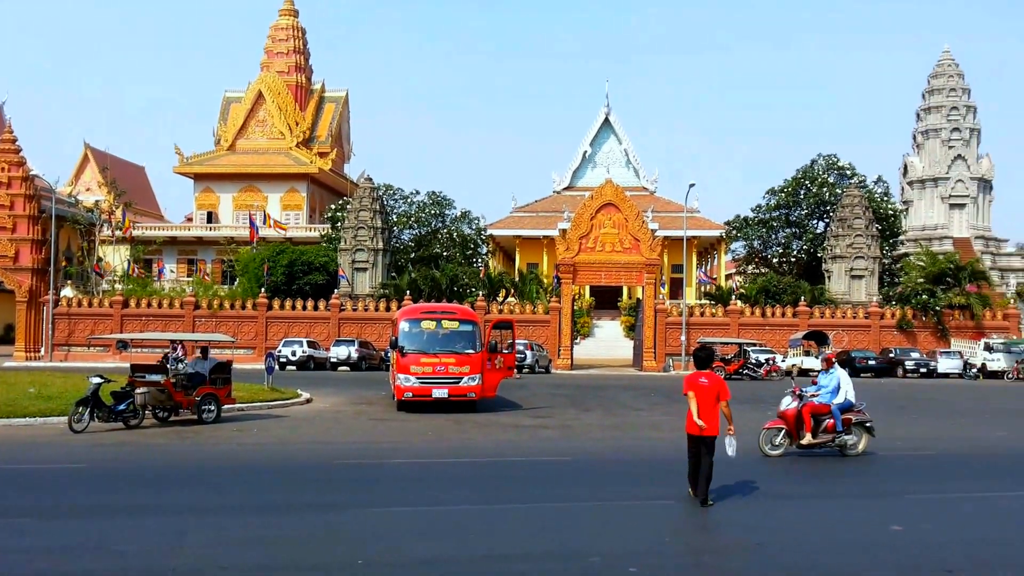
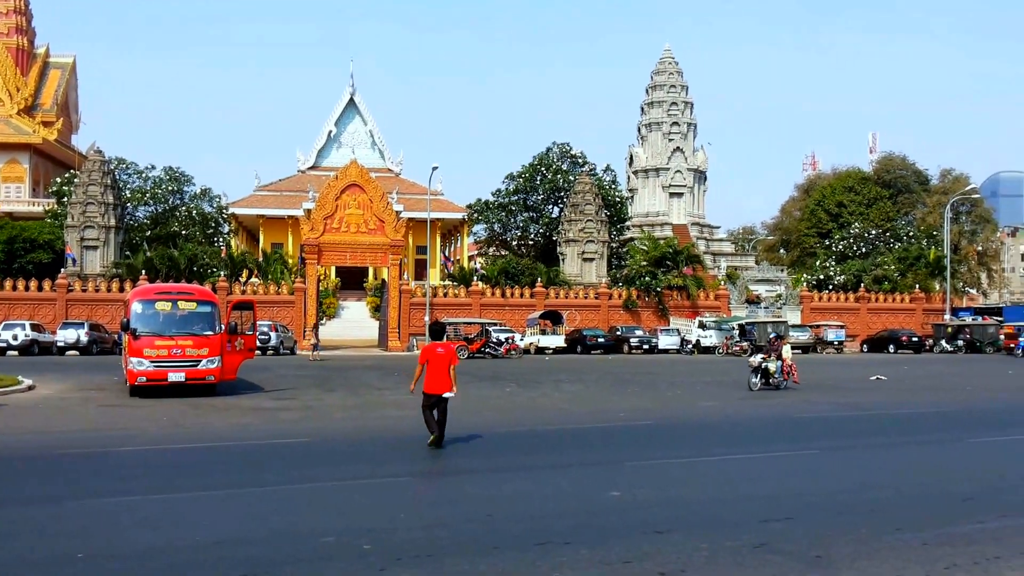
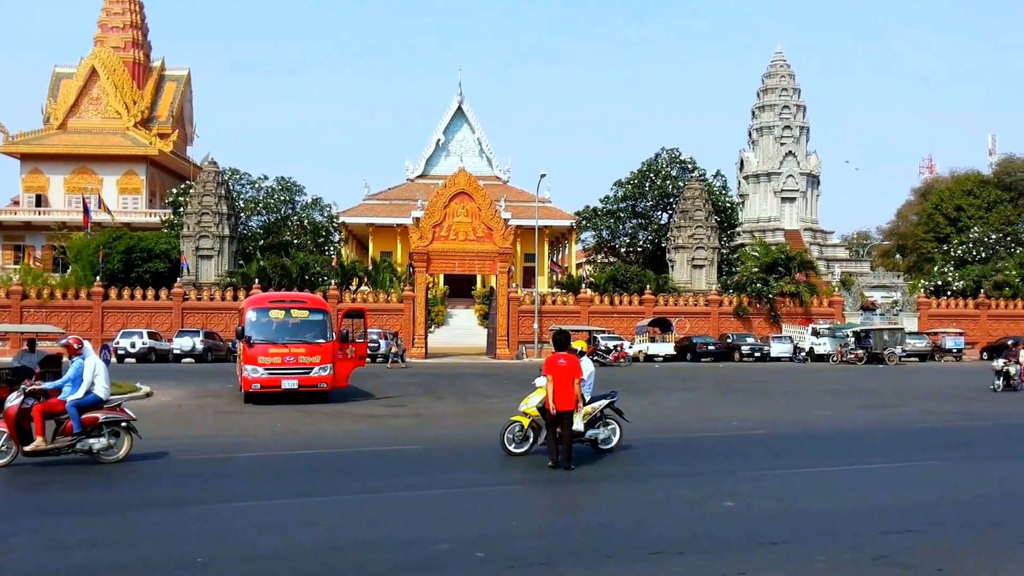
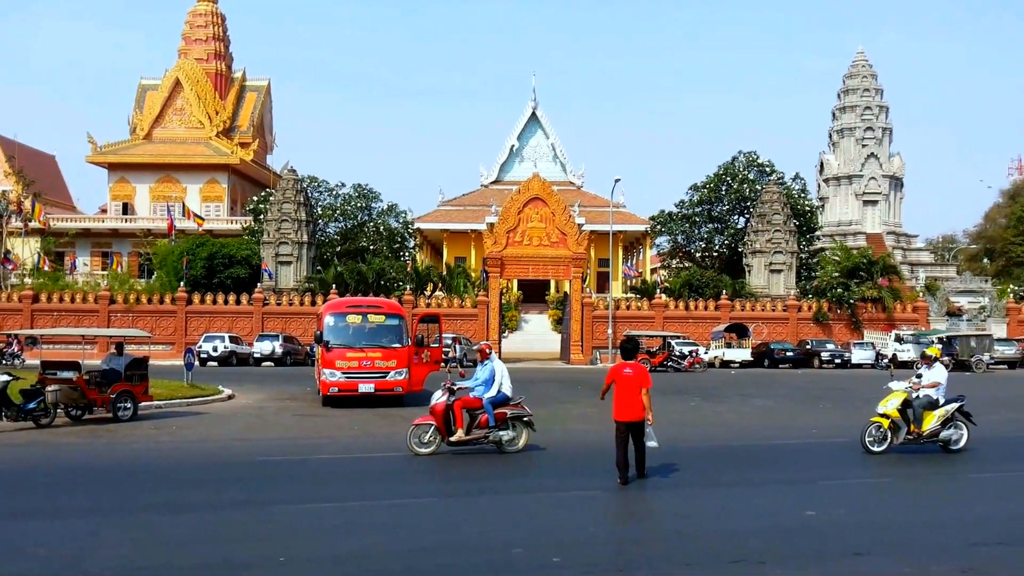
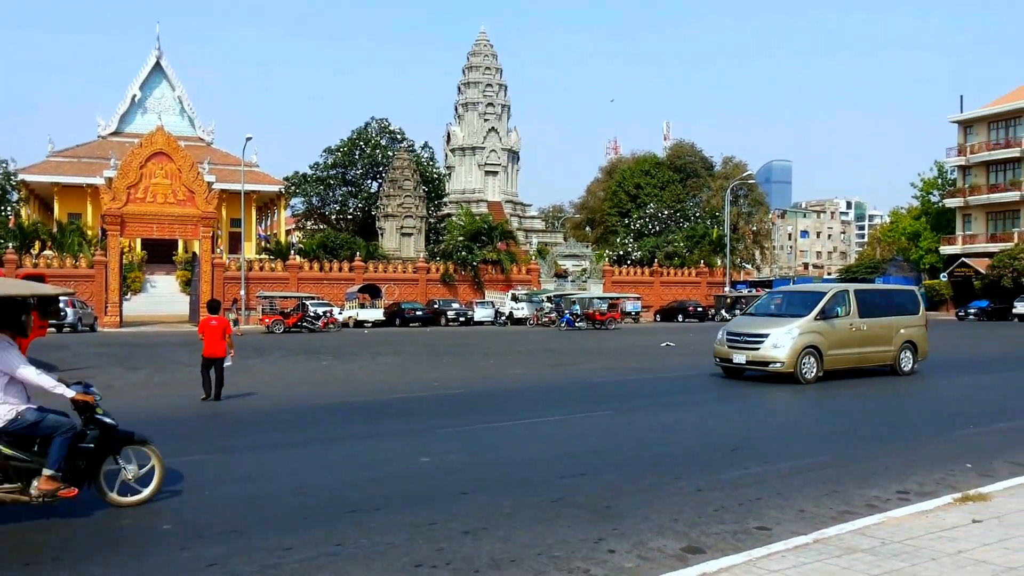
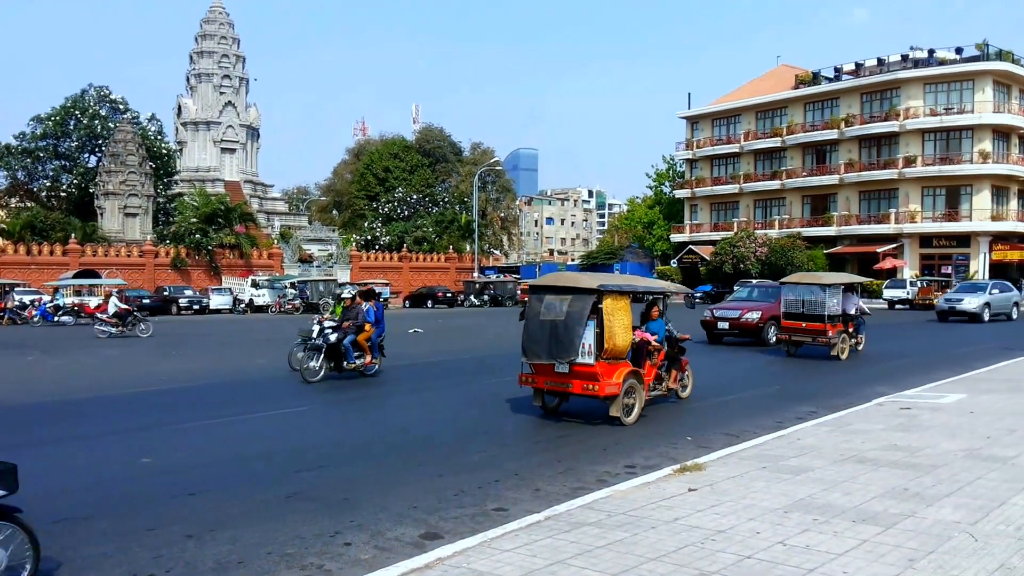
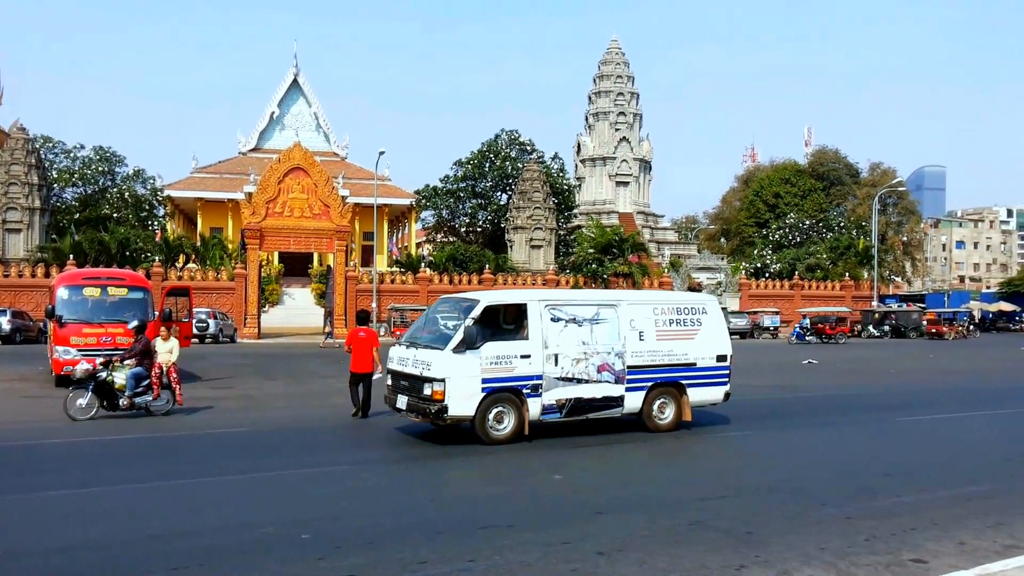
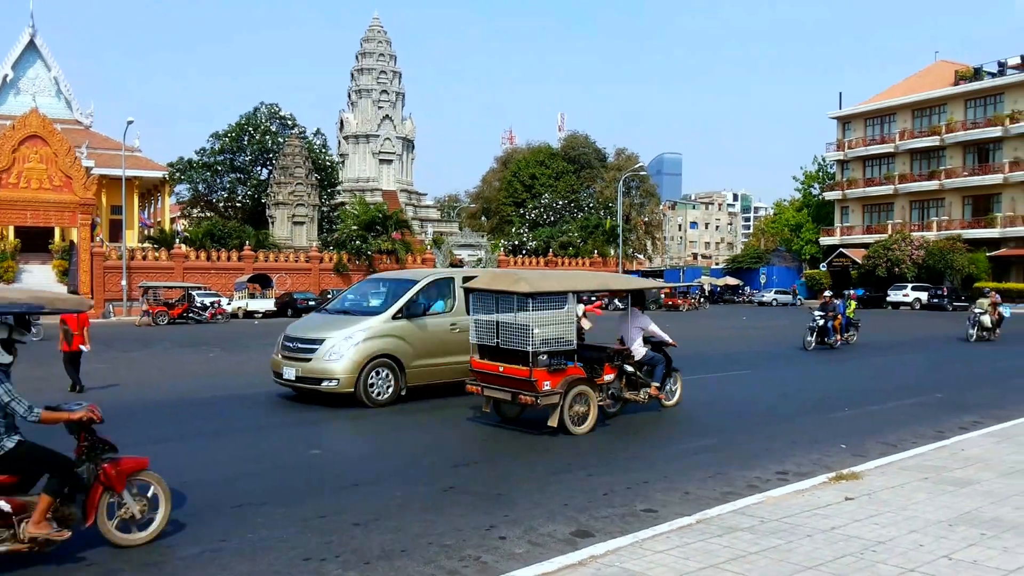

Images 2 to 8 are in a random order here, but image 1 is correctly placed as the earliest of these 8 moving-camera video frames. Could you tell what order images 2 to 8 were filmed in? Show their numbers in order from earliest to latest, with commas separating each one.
4, 3, 2, 7, 5, 8, 6
